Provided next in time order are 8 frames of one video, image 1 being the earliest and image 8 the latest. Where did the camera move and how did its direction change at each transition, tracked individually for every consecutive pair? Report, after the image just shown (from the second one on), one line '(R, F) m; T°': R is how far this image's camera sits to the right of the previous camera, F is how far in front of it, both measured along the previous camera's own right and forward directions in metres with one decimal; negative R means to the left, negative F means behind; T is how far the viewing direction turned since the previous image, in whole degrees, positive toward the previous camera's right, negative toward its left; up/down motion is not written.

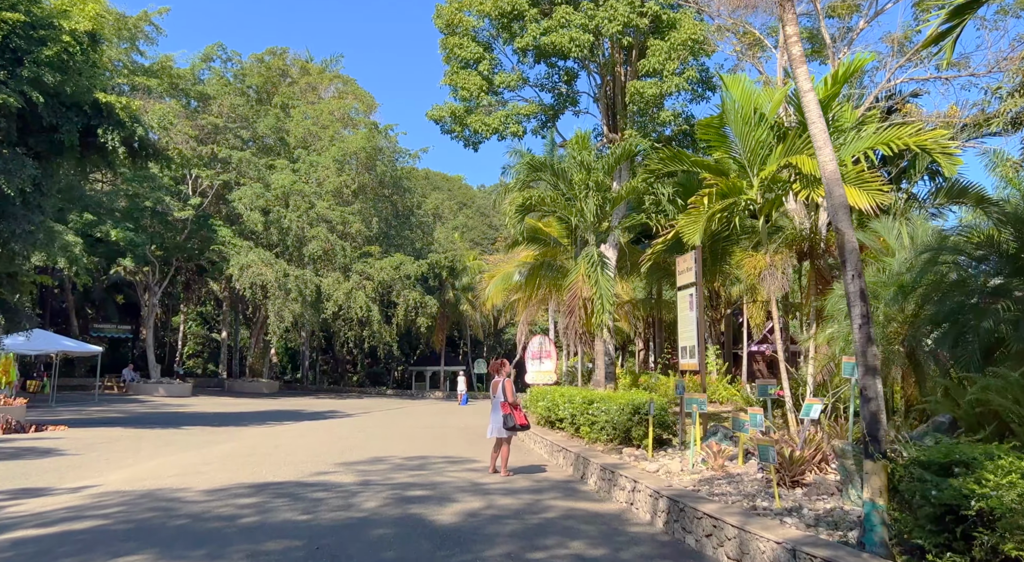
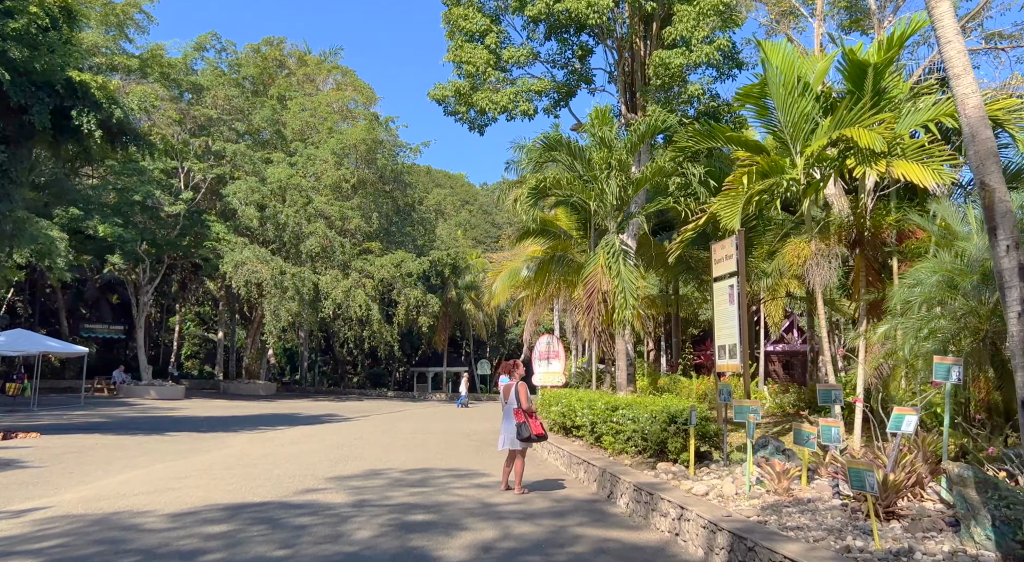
(-0.2, +1.5) m; 0°
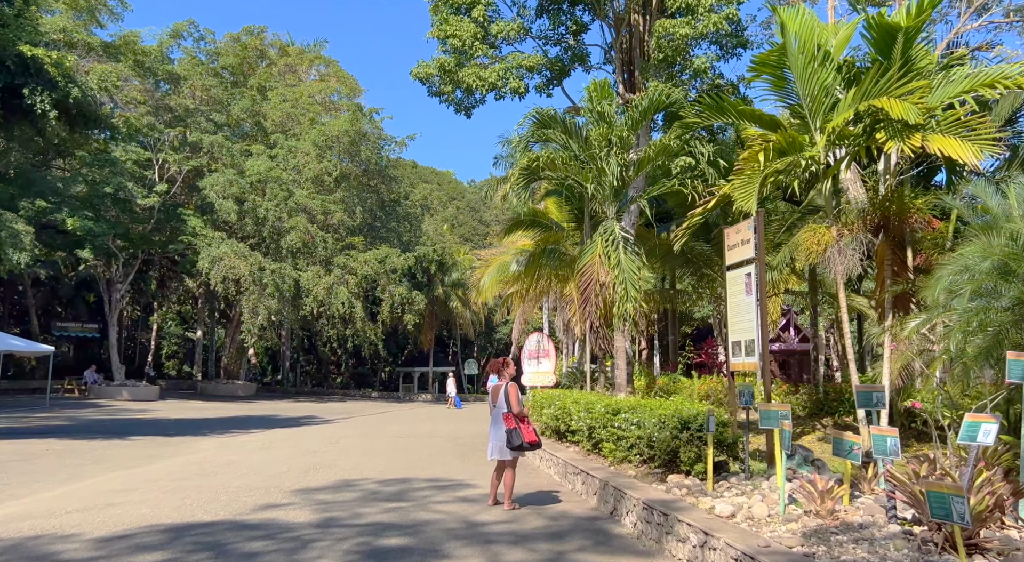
(0.0, +1.2) m; +1°
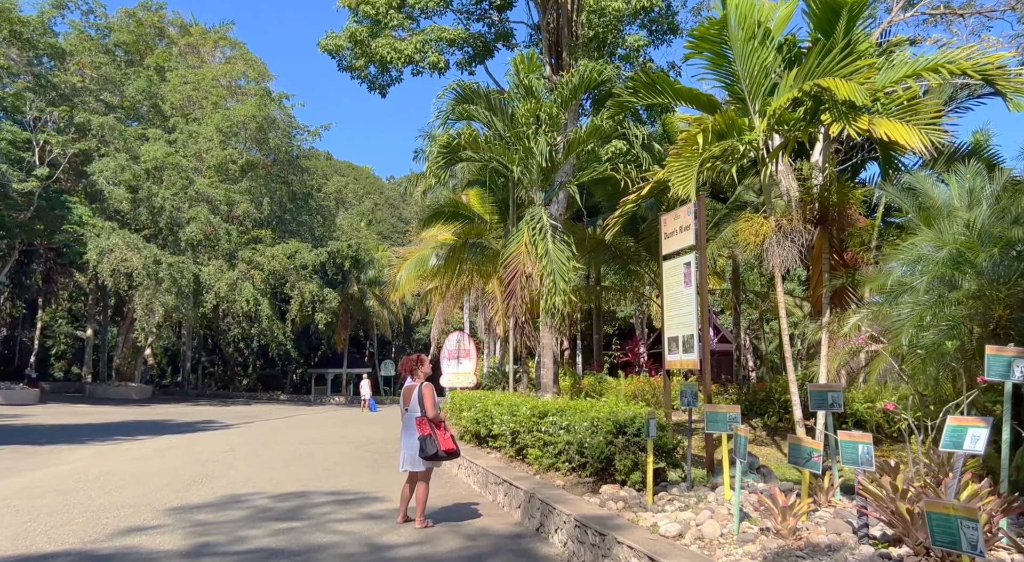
(0.0, +1.0) m; +6°
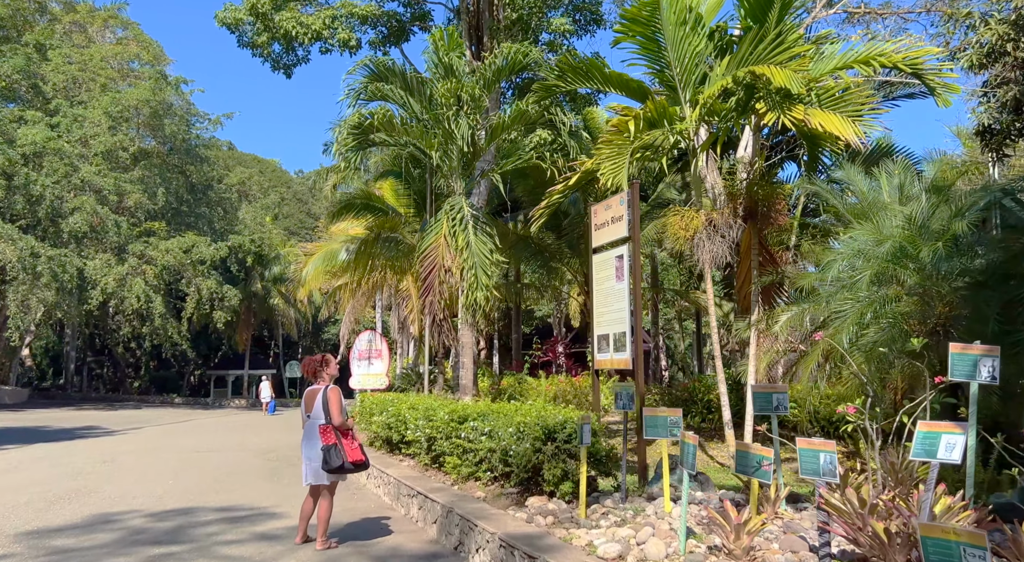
(-0.1, +0.7) m; +7°
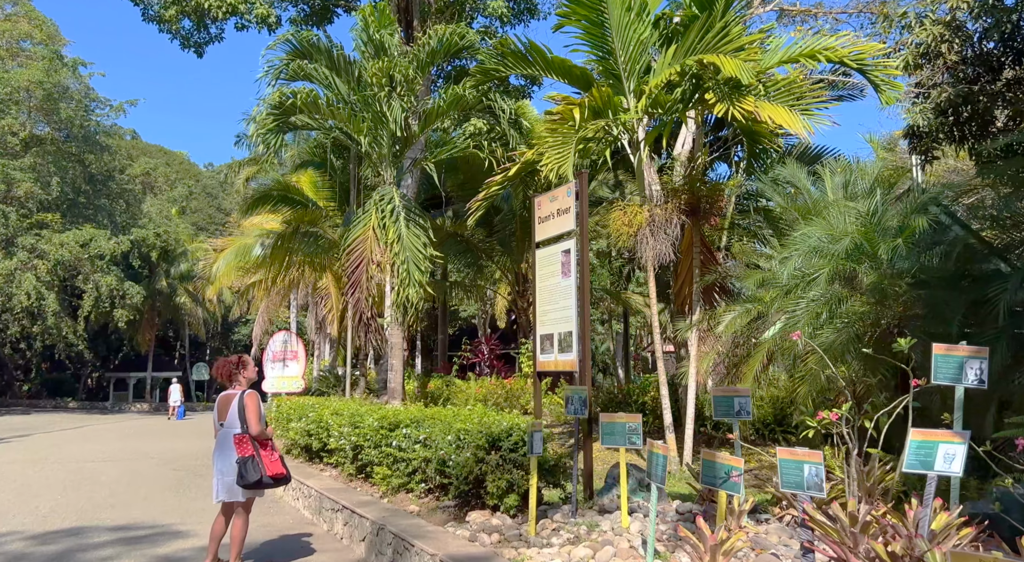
(-0.2, +0.6) m; +6°
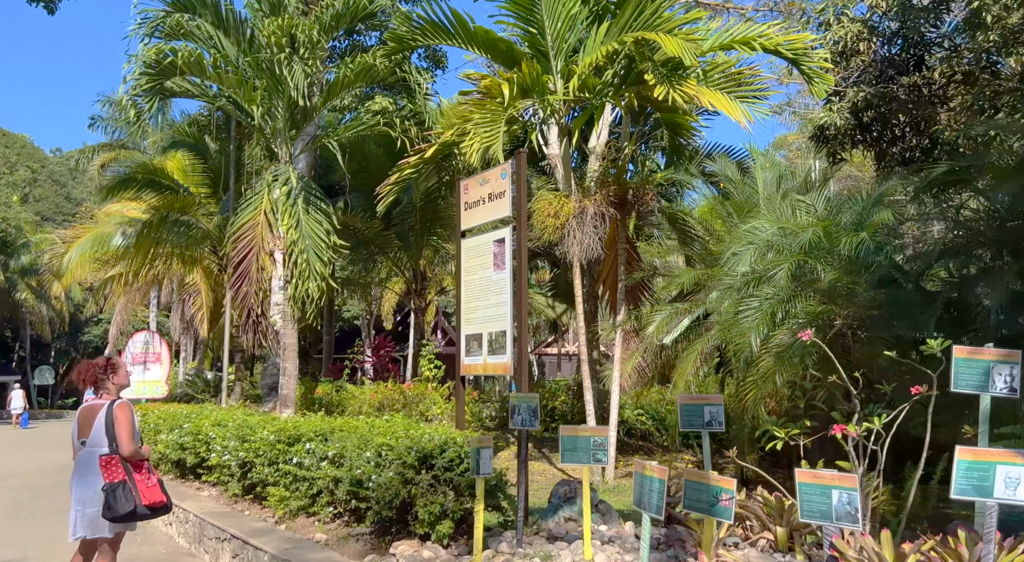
(-0.4, +0.9) m; +9°
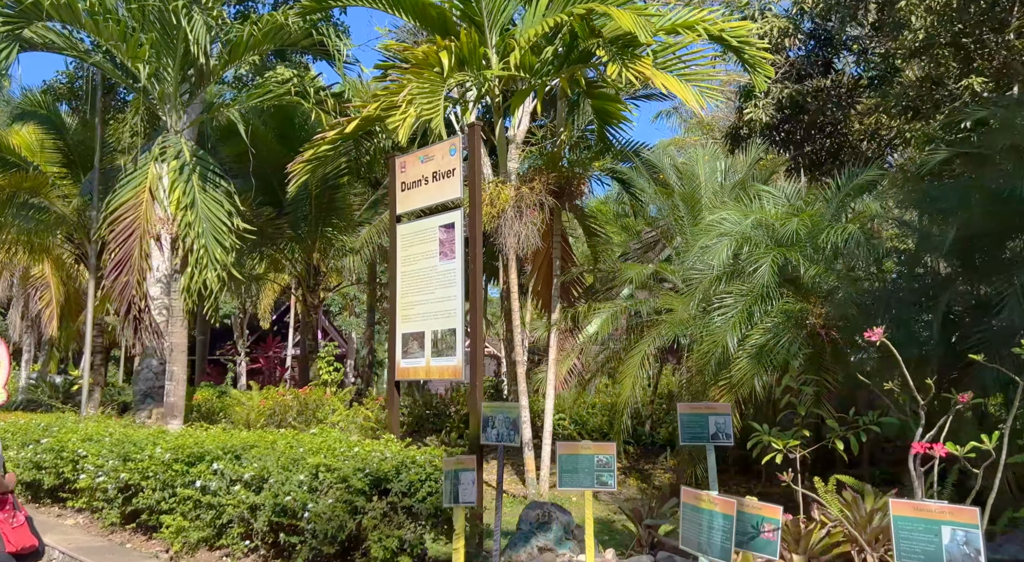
(-0.6, +0.8) m; +10°
